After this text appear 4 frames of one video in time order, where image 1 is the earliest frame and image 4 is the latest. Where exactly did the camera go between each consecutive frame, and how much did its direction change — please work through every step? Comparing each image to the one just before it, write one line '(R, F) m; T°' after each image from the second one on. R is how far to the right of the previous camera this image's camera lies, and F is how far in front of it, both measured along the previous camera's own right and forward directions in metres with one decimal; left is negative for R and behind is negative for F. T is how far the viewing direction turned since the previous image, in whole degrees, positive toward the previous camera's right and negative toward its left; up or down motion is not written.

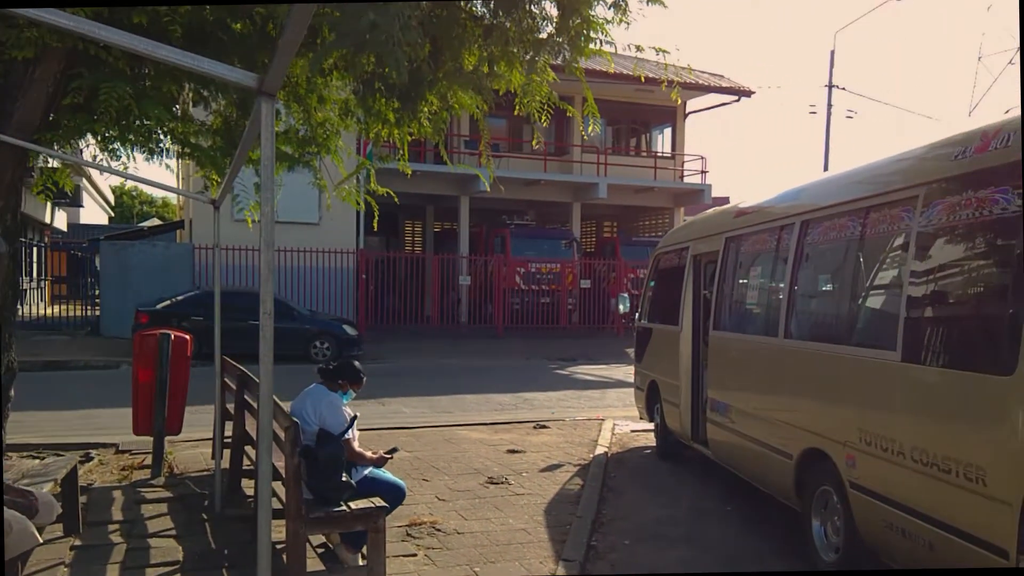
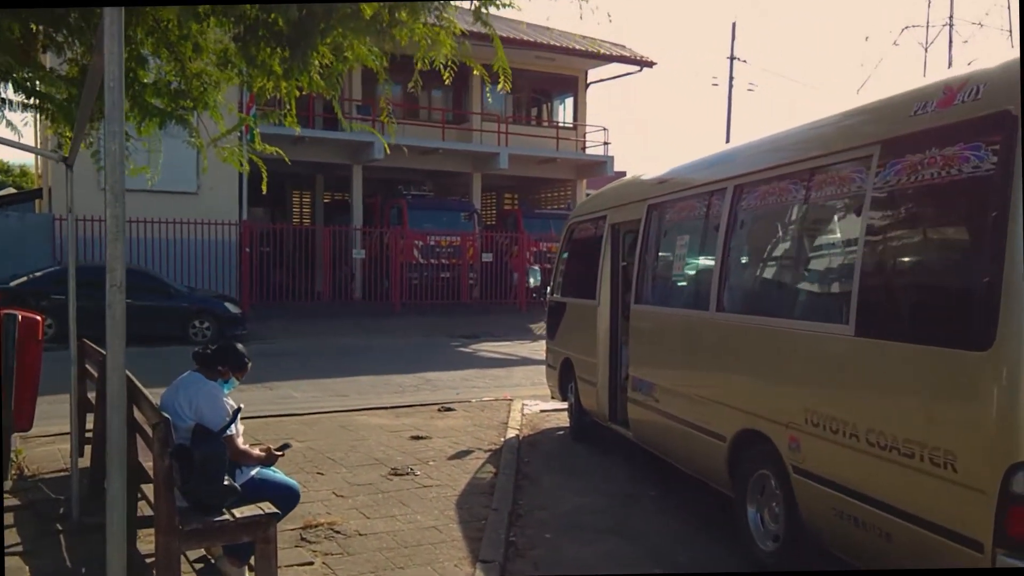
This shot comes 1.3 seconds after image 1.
(-0.1, +0.6) m; +7°
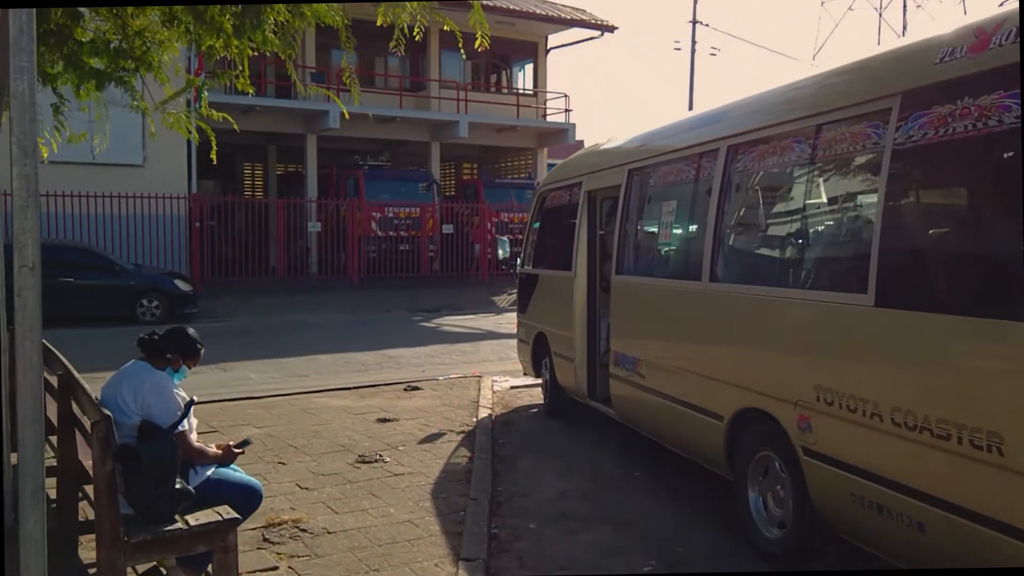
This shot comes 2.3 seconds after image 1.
(-0.1, +0.5) m; +3°
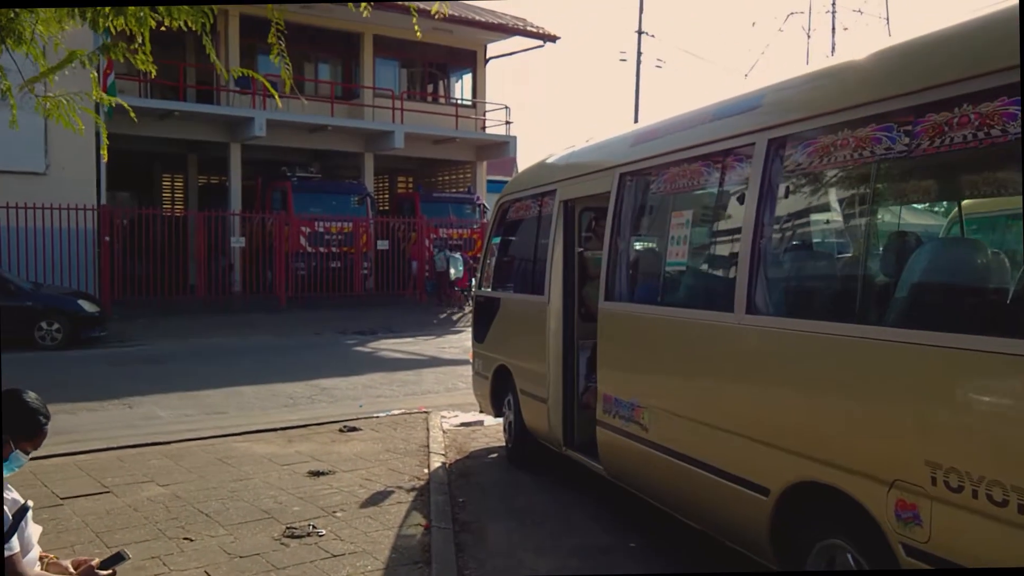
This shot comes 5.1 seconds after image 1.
(-0.2, +1.2) m; +4°
